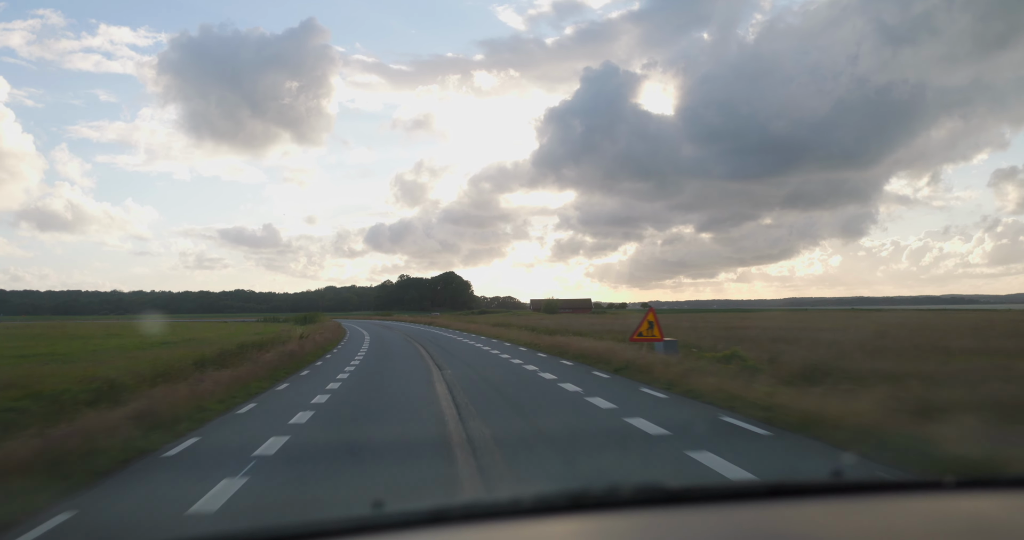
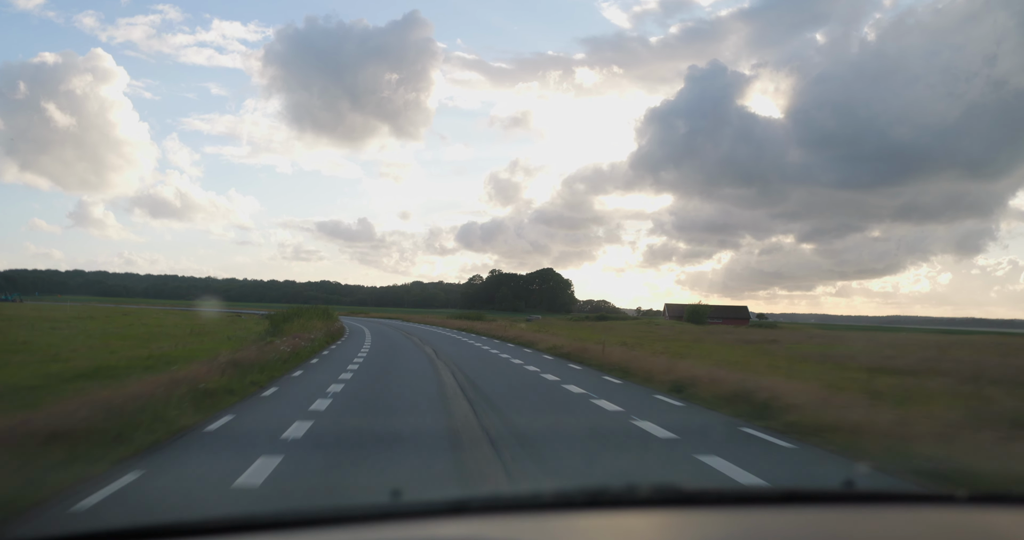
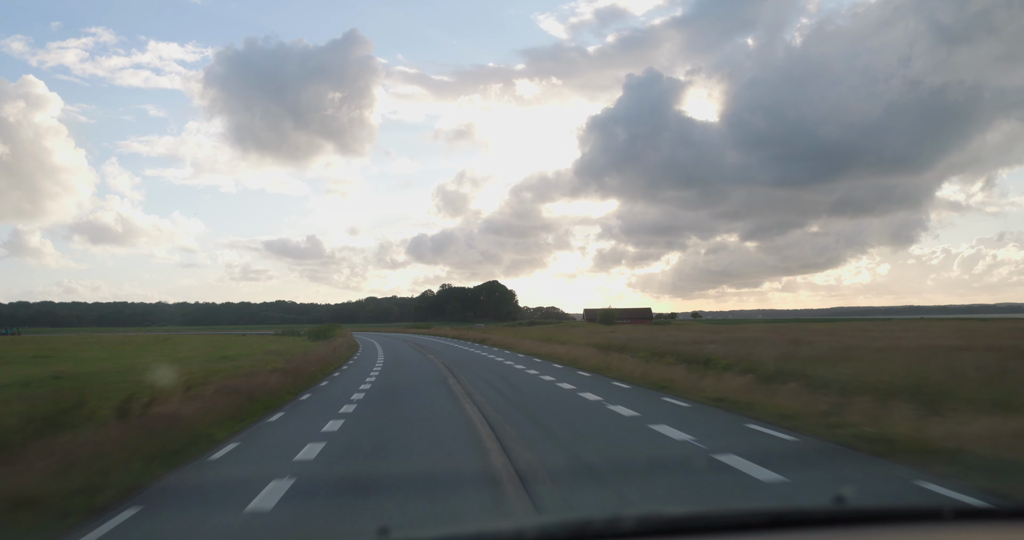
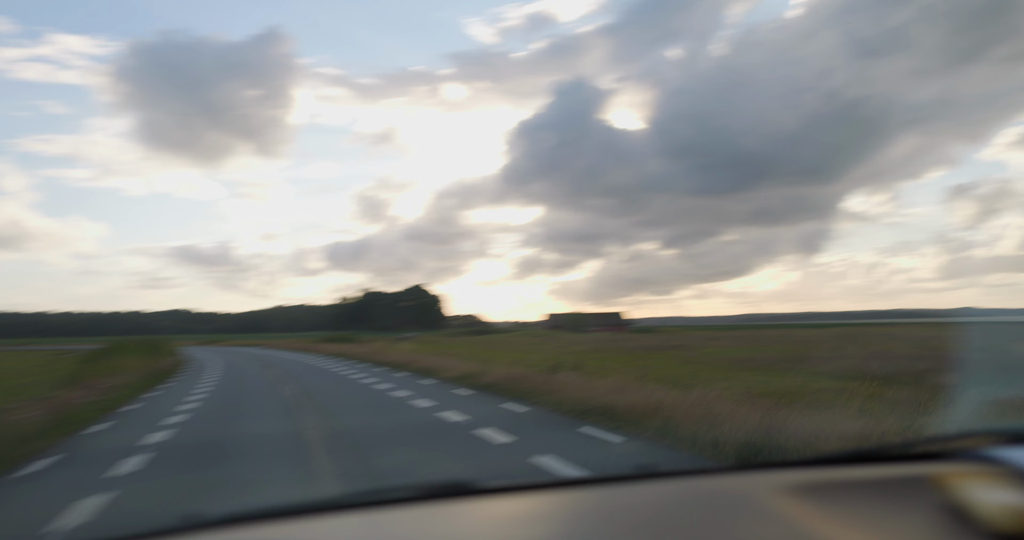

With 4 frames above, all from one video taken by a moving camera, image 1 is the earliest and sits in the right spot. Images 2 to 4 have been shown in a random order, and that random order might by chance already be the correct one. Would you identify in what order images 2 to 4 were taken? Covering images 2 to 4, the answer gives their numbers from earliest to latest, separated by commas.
3, 2, 4
